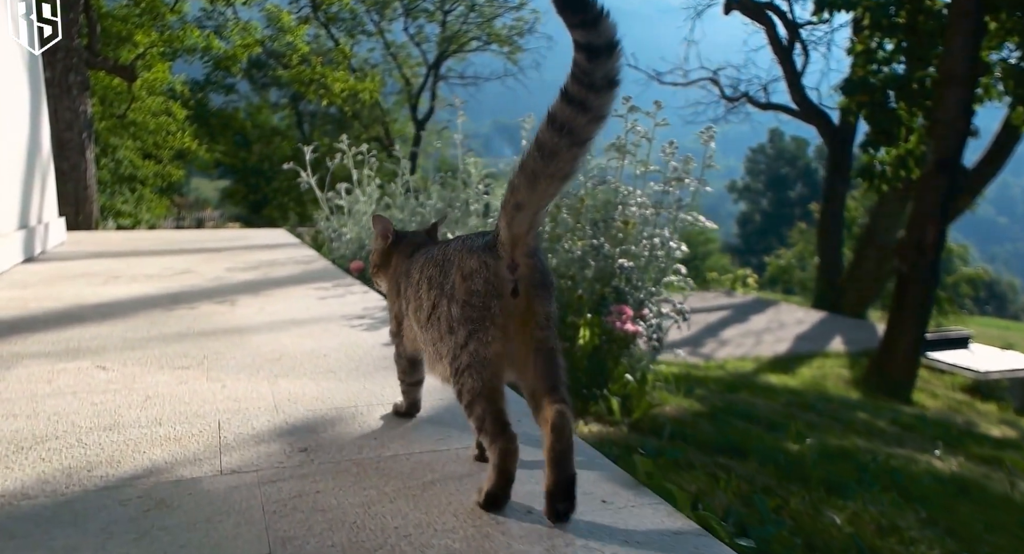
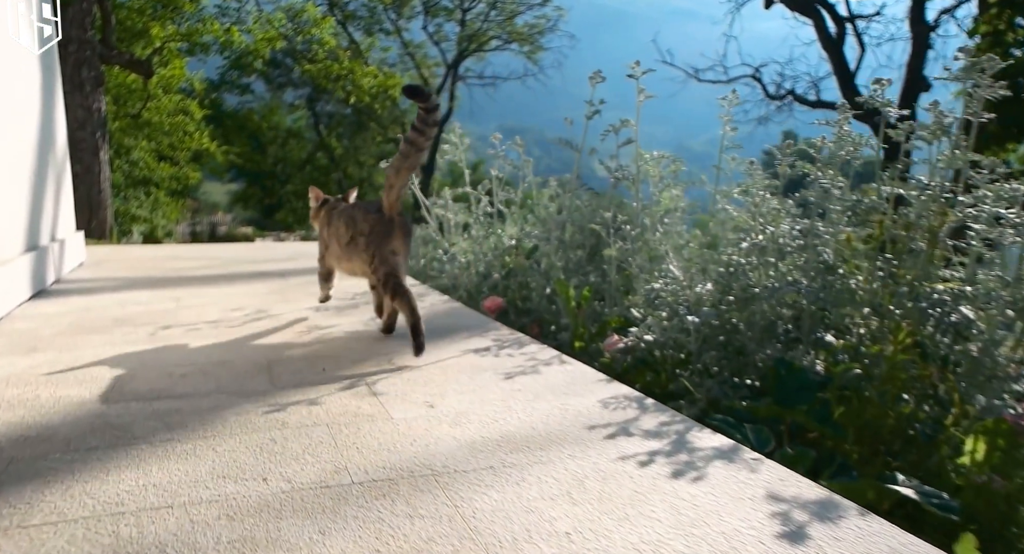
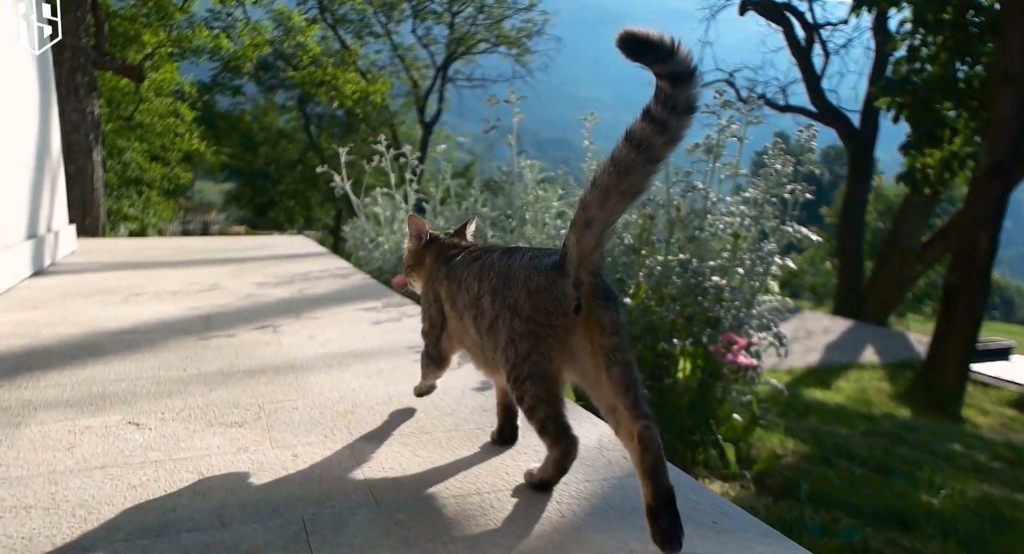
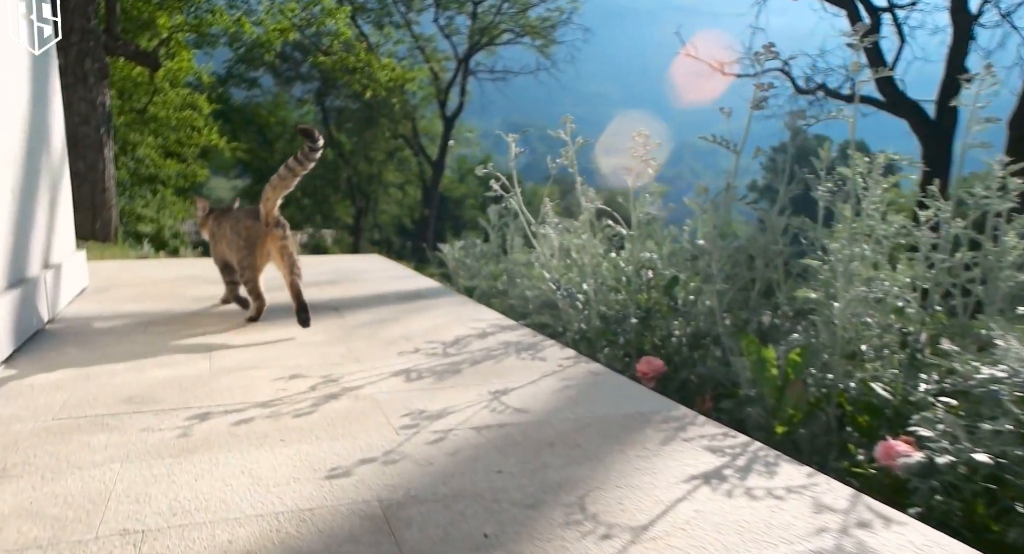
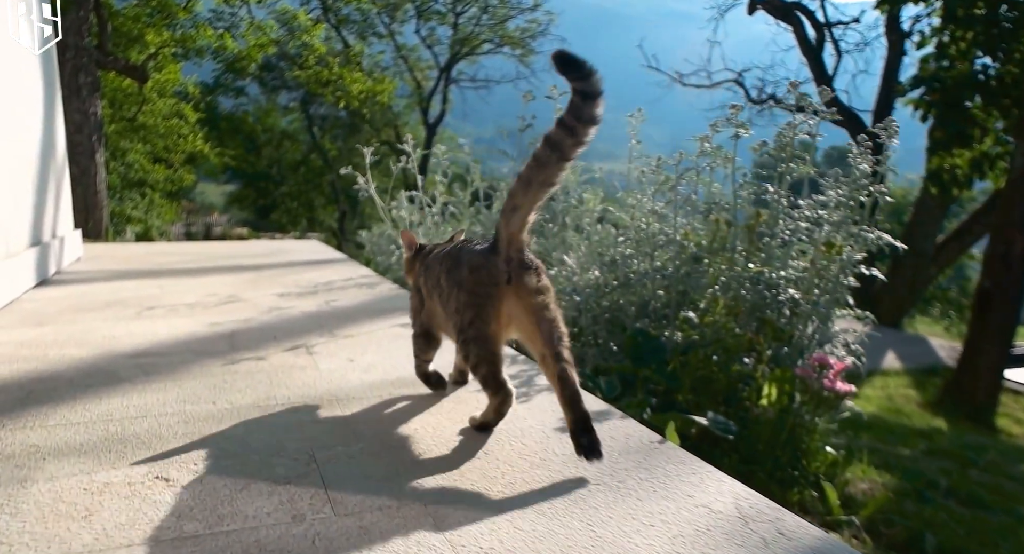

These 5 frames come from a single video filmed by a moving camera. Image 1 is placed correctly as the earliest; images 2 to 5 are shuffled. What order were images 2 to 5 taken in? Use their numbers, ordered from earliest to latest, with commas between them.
3, 5, 2, 4
